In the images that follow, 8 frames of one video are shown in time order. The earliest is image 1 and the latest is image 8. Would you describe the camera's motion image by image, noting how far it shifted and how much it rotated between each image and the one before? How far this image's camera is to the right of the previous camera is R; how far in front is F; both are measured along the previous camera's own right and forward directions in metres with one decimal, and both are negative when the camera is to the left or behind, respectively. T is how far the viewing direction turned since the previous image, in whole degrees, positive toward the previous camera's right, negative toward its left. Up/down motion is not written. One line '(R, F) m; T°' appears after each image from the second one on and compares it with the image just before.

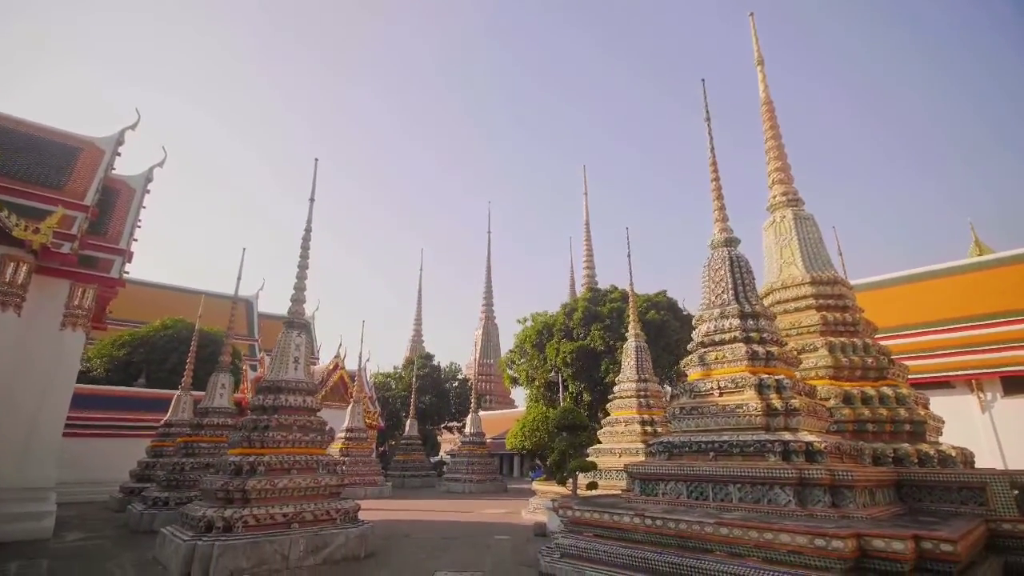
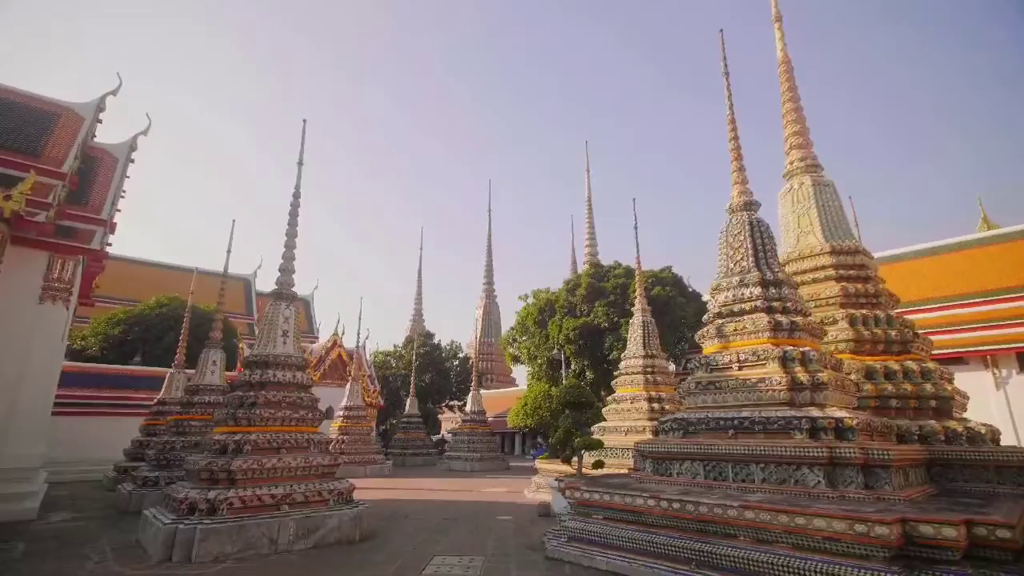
(0.0, +0.5) m; 0°
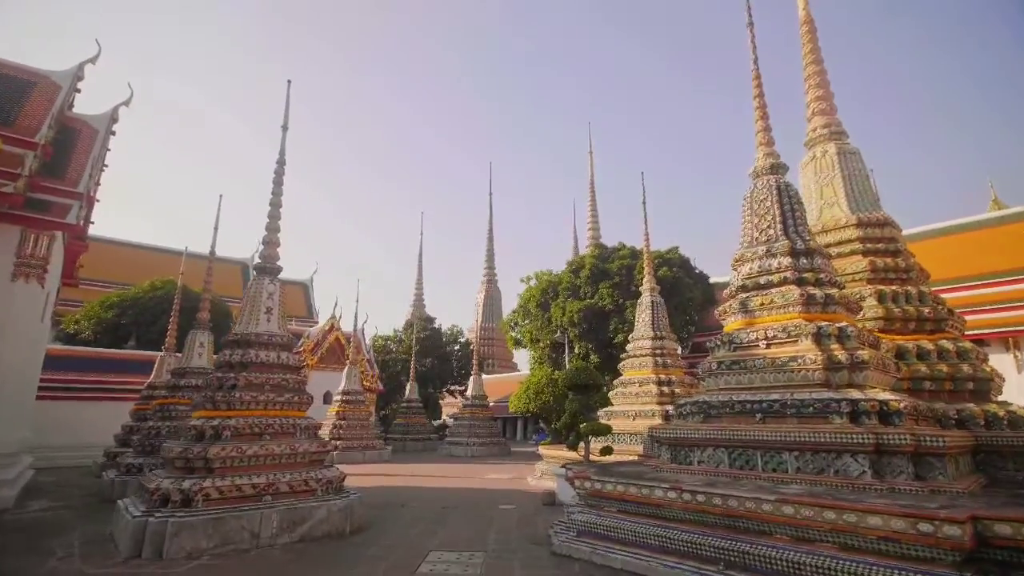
(0.0, +0.5) m; 0°
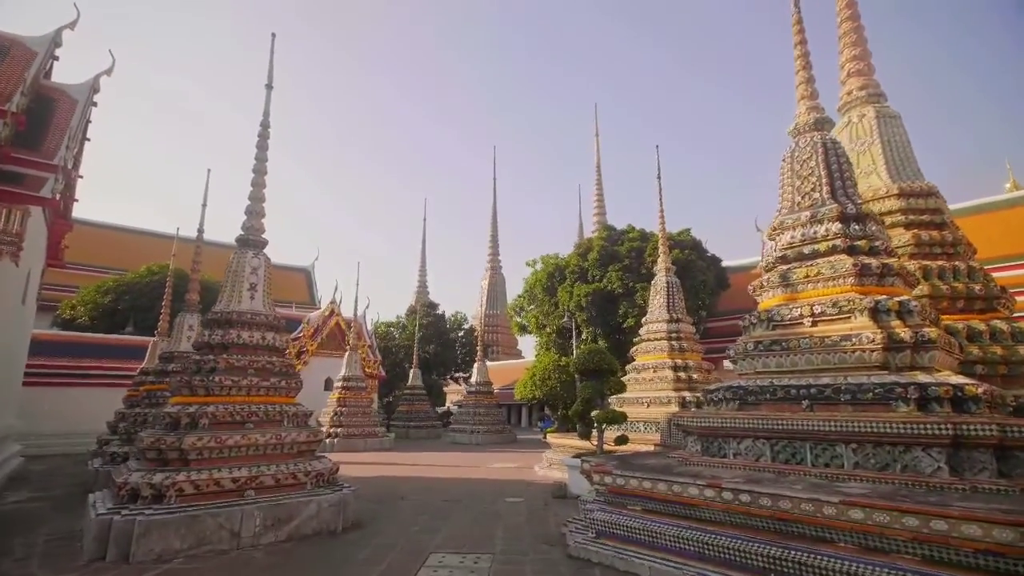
(-0.1, +0.6) m; 0°
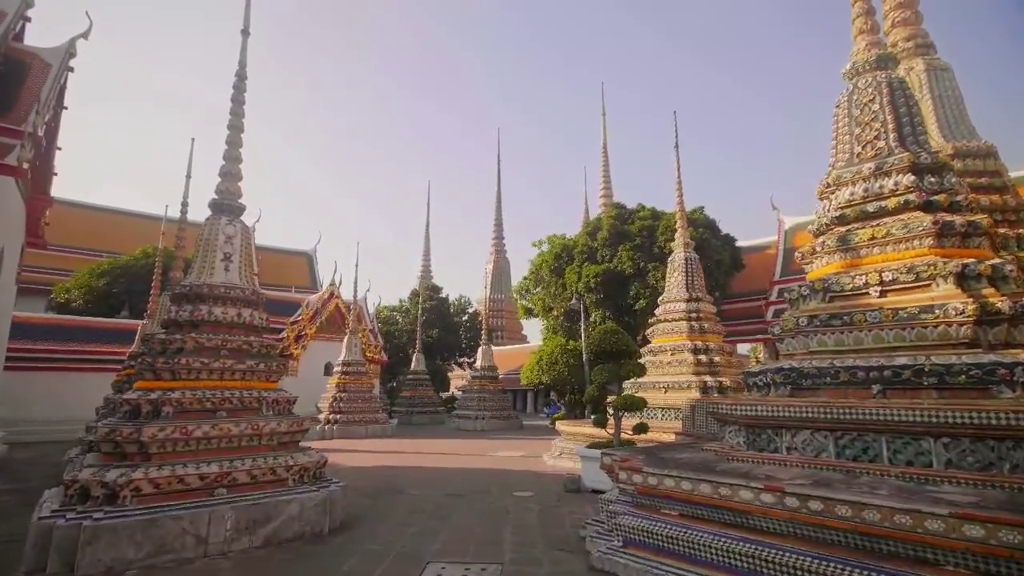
(0.0, +0.7) m; -1°
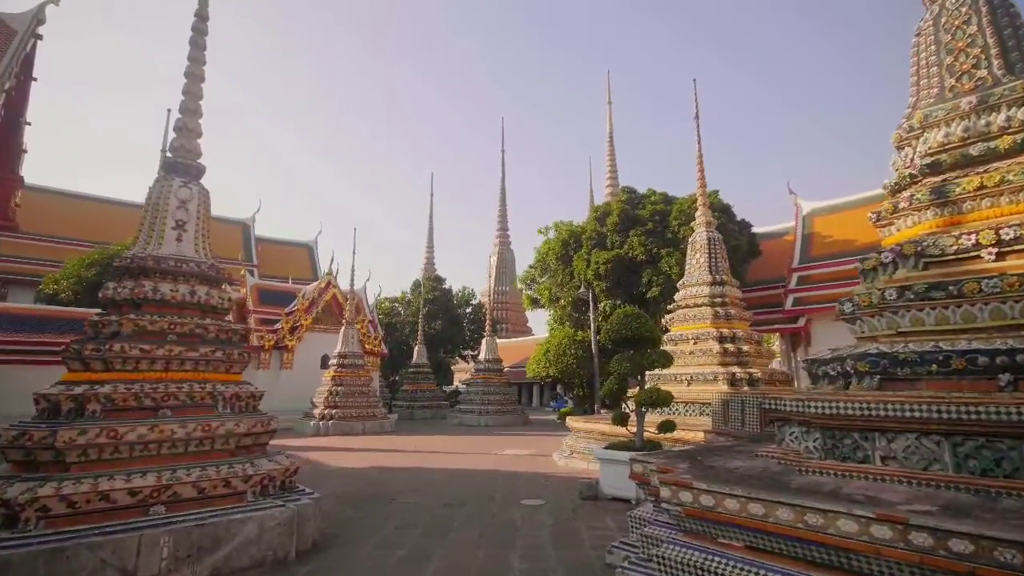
(0.0, +0.8) m; 0°
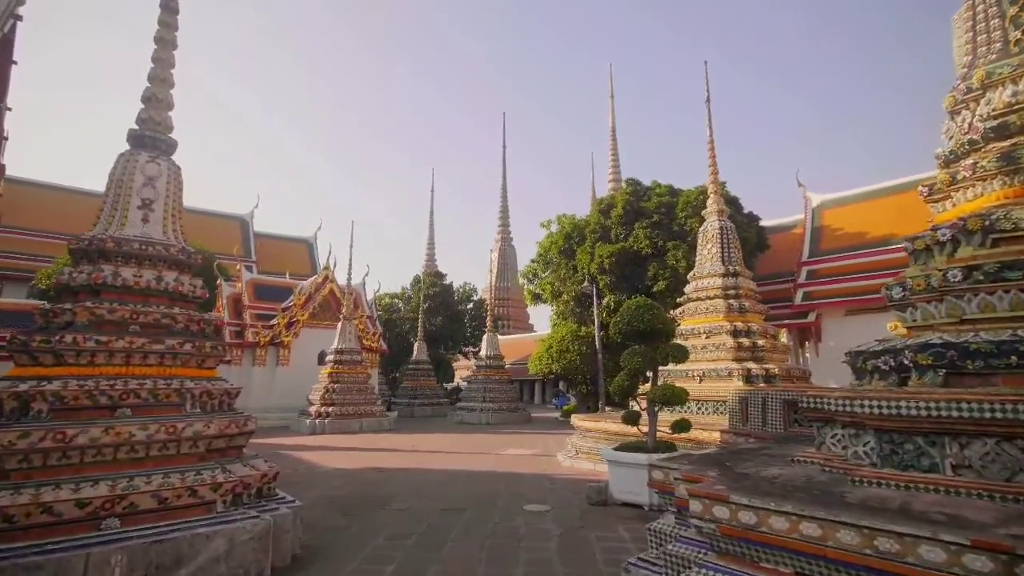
(0.0, +0.4) m; 0°
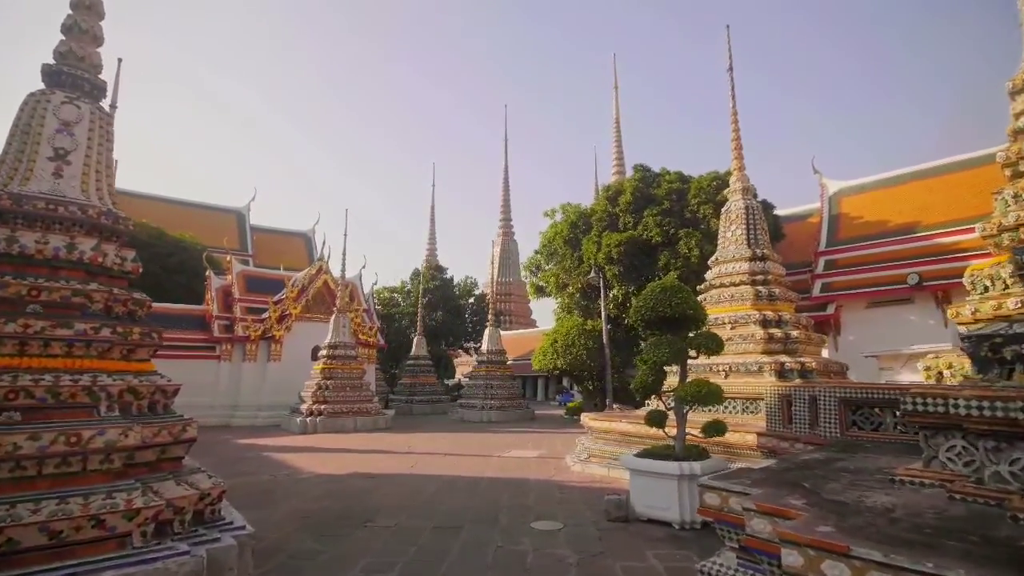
(0.0, +0.8) m; 0°
